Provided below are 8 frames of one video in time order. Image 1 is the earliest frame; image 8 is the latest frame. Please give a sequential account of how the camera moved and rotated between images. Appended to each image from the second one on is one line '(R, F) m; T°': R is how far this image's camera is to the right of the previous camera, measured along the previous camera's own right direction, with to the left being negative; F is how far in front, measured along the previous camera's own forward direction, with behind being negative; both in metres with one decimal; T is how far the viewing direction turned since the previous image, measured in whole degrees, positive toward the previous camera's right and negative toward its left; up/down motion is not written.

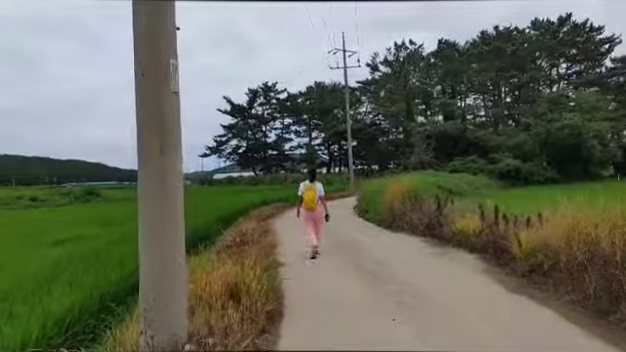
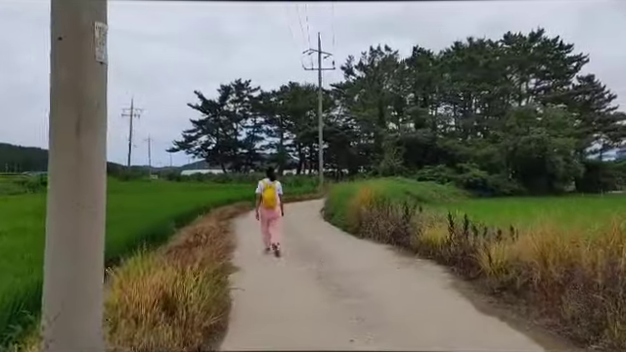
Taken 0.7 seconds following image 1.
(+0.1, +0.5) m; +4°
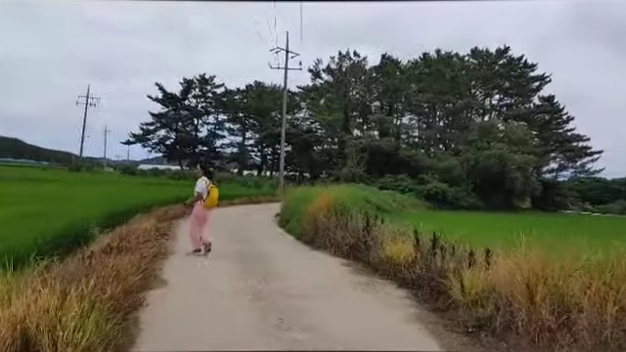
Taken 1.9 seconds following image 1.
(+0.2, +0.9) m; +5°
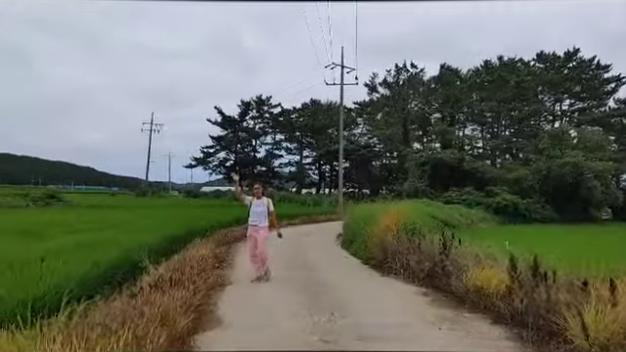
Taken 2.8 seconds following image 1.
(-0.1, +0.8) m; -7°
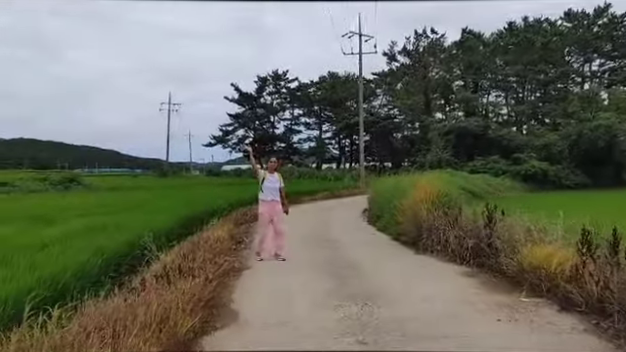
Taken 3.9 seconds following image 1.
(-0.1, +0.7) m; -2°
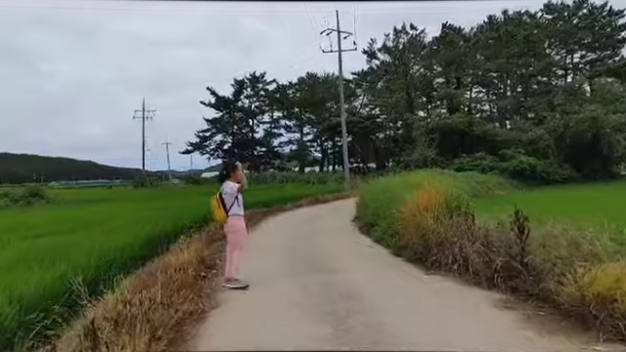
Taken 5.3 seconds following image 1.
(0.0, +1.3) m; +2°
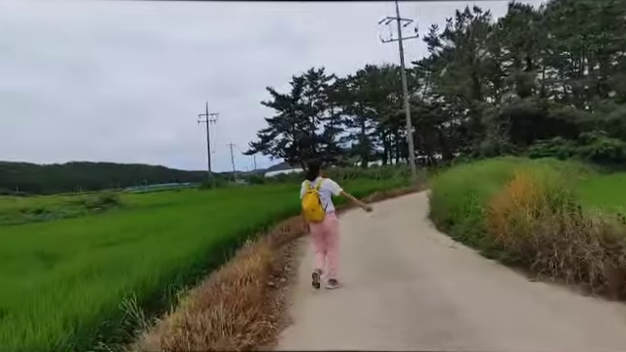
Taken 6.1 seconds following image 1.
(-0.2, +0.7) m; -8°
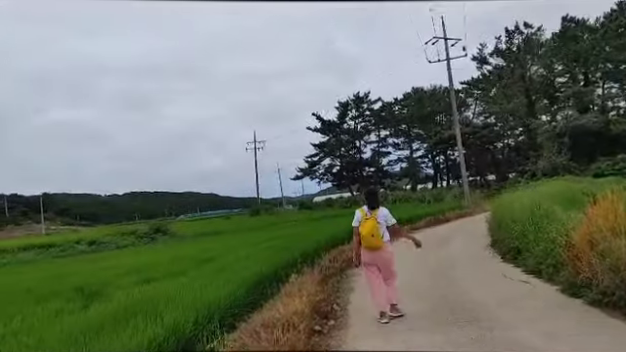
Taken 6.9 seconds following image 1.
(0.0, +0.5) m; -6°
